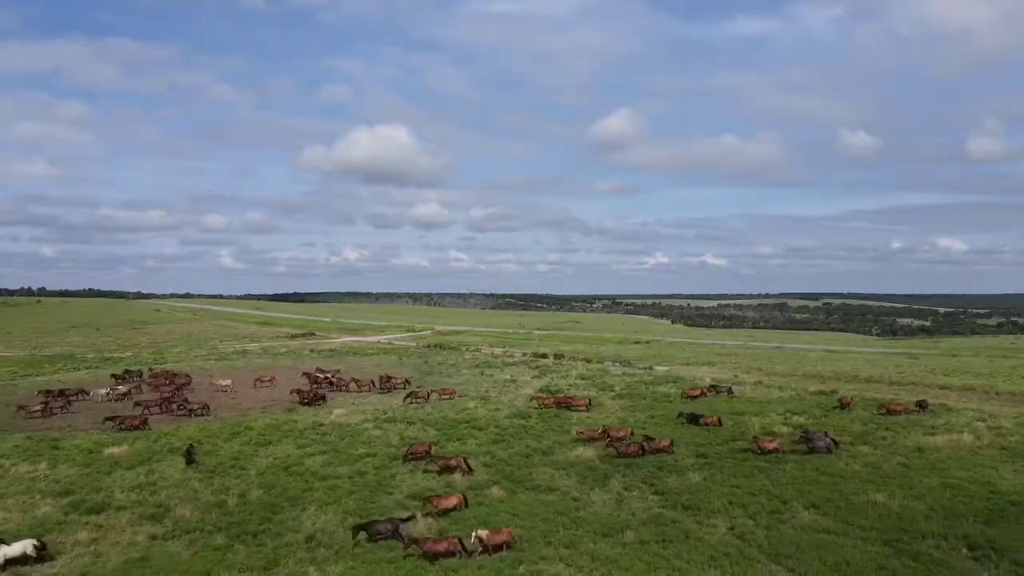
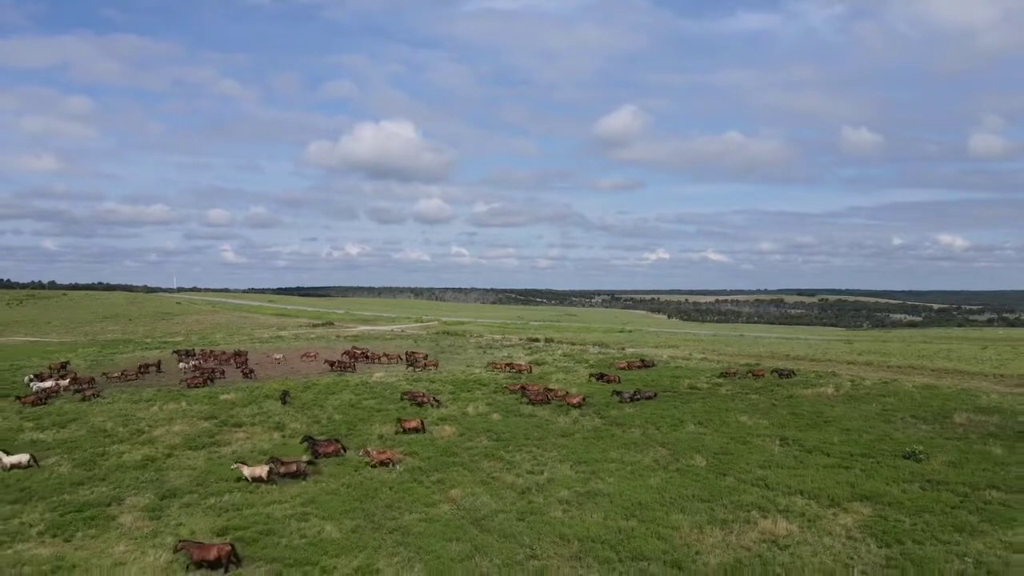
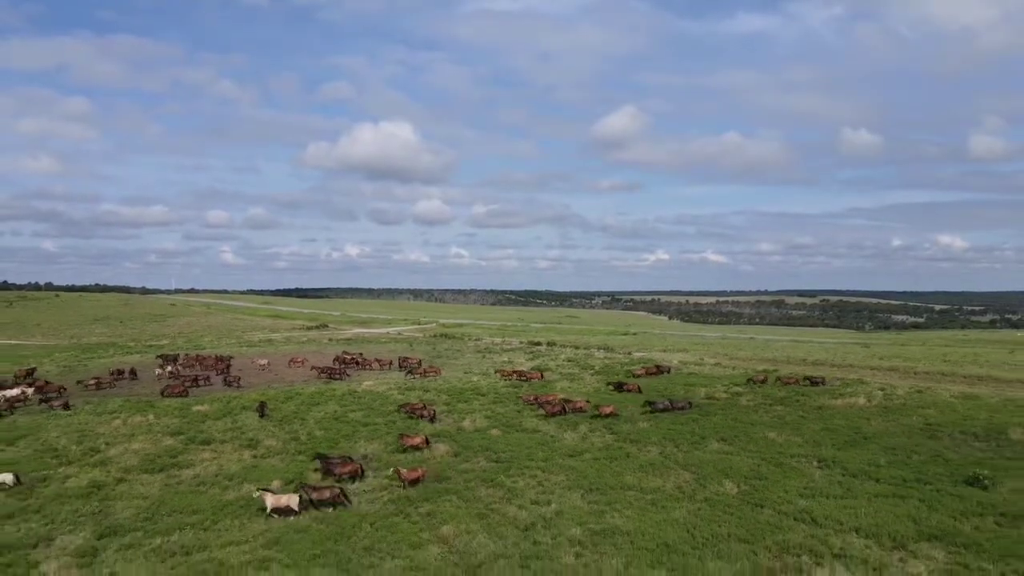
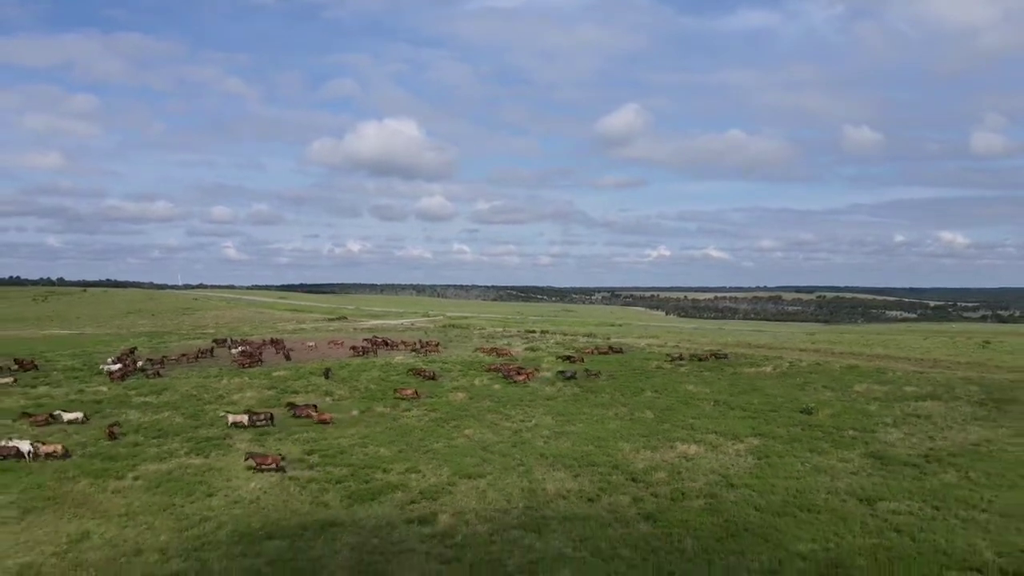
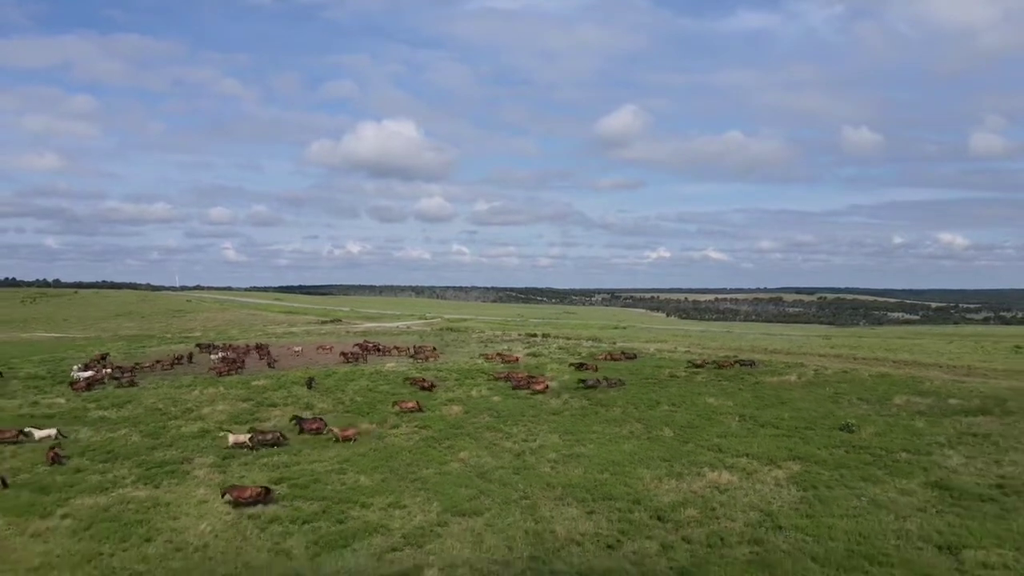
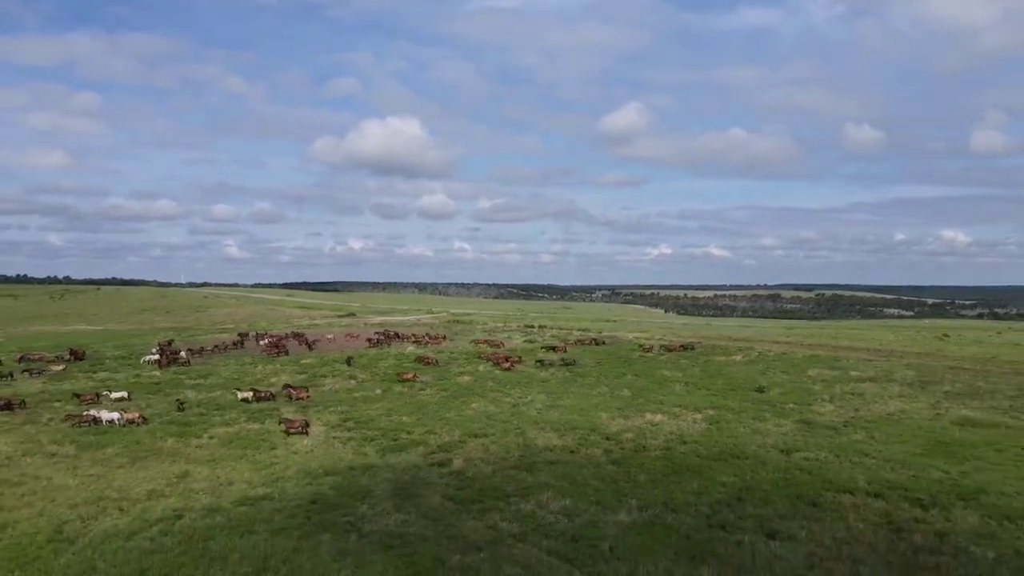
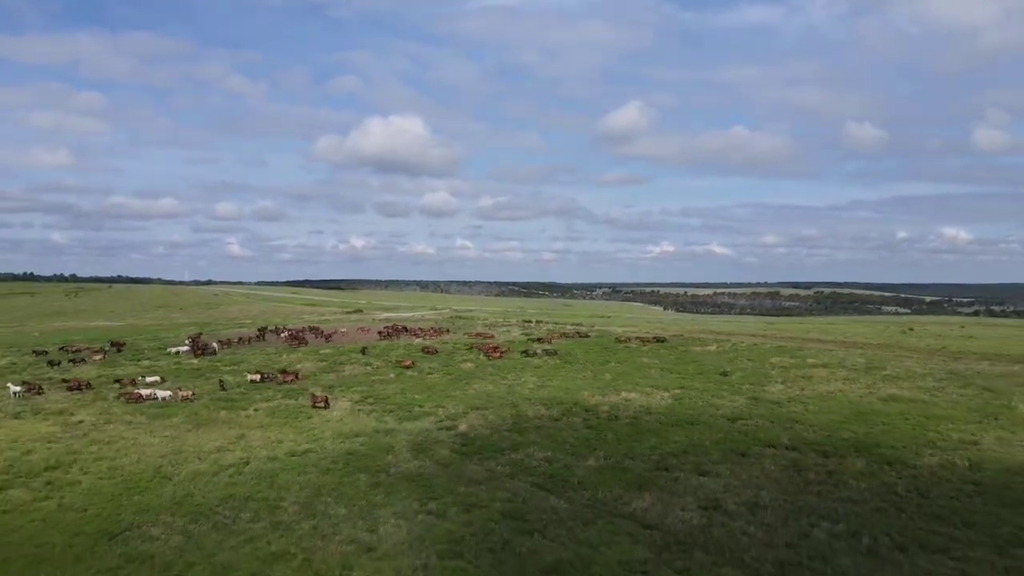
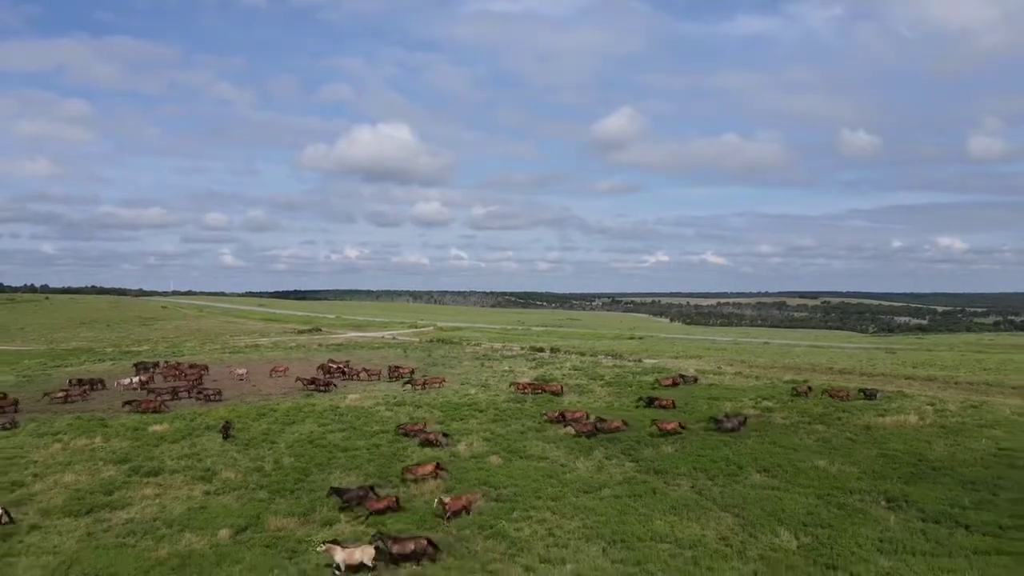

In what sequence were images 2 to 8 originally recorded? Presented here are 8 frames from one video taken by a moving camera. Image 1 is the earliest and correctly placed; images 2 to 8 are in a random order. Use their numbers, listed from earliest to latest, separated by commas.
8, 3, 2, 5, 4, 6, 7
